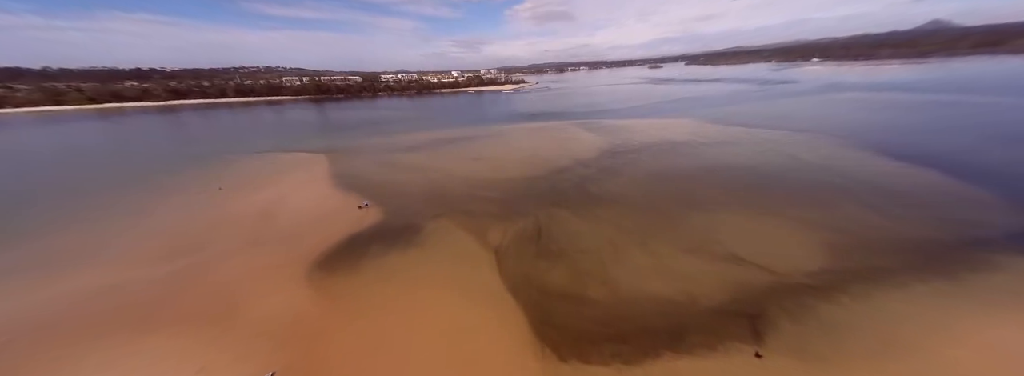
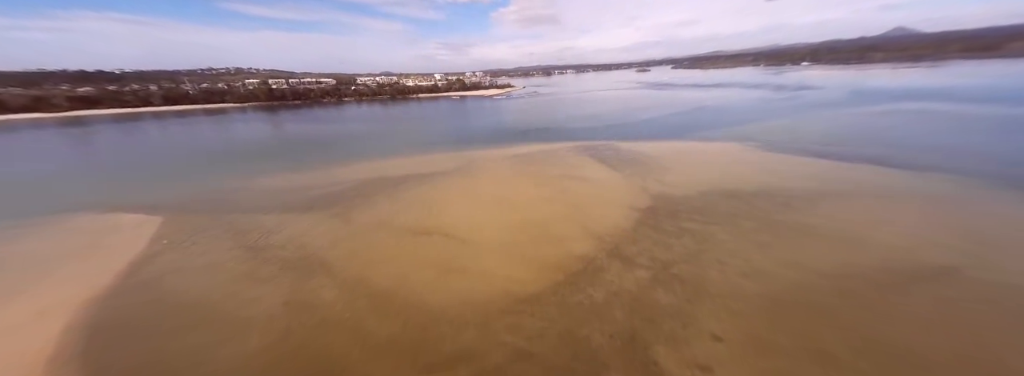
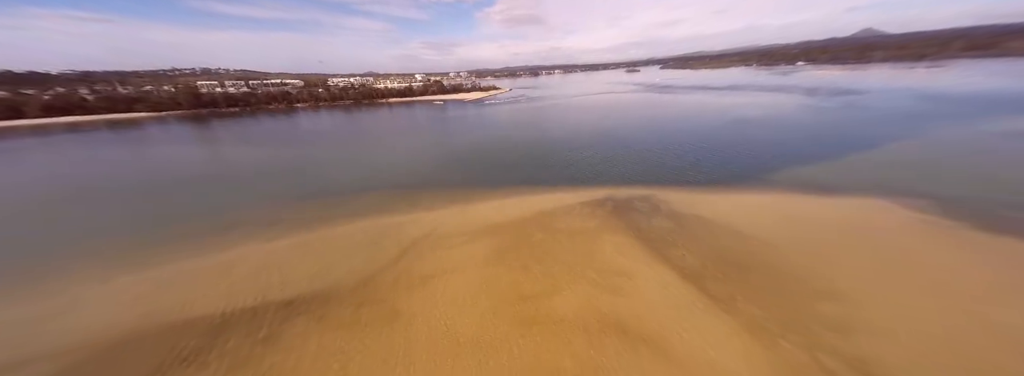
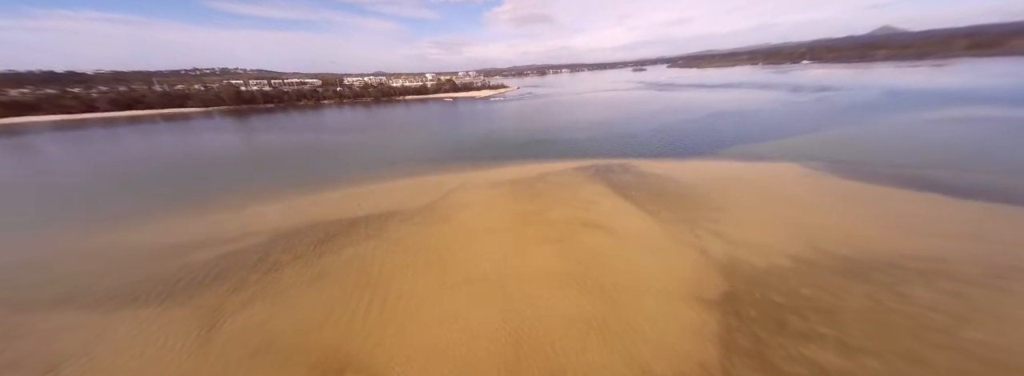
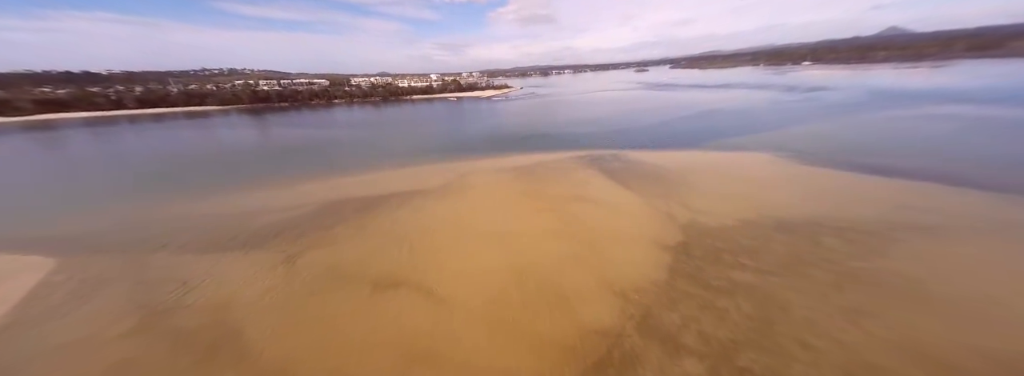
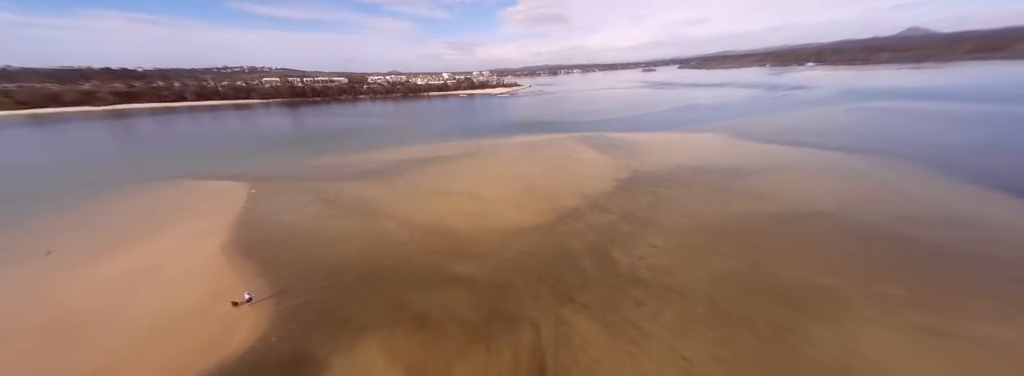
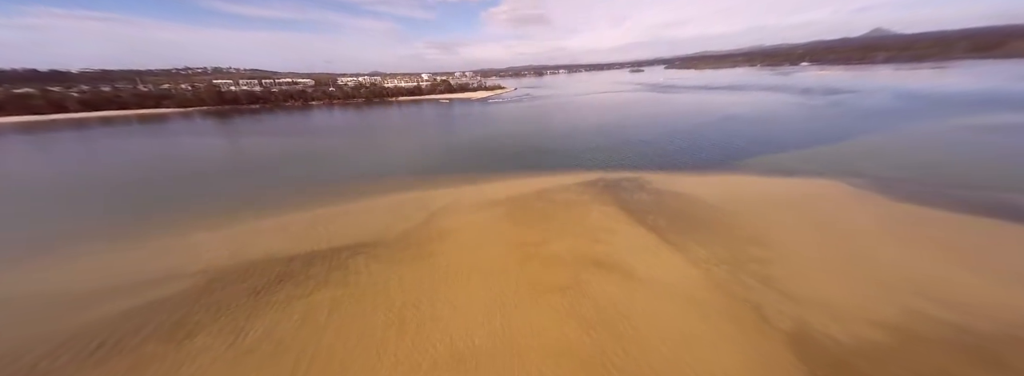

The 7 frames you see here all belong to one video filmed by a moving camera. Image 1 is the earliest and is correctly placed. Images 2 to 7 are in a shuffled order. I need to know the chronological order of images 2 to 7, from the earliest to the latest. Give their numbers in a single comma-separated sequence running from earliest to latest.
6, 2, 5, 4, 7, 3
